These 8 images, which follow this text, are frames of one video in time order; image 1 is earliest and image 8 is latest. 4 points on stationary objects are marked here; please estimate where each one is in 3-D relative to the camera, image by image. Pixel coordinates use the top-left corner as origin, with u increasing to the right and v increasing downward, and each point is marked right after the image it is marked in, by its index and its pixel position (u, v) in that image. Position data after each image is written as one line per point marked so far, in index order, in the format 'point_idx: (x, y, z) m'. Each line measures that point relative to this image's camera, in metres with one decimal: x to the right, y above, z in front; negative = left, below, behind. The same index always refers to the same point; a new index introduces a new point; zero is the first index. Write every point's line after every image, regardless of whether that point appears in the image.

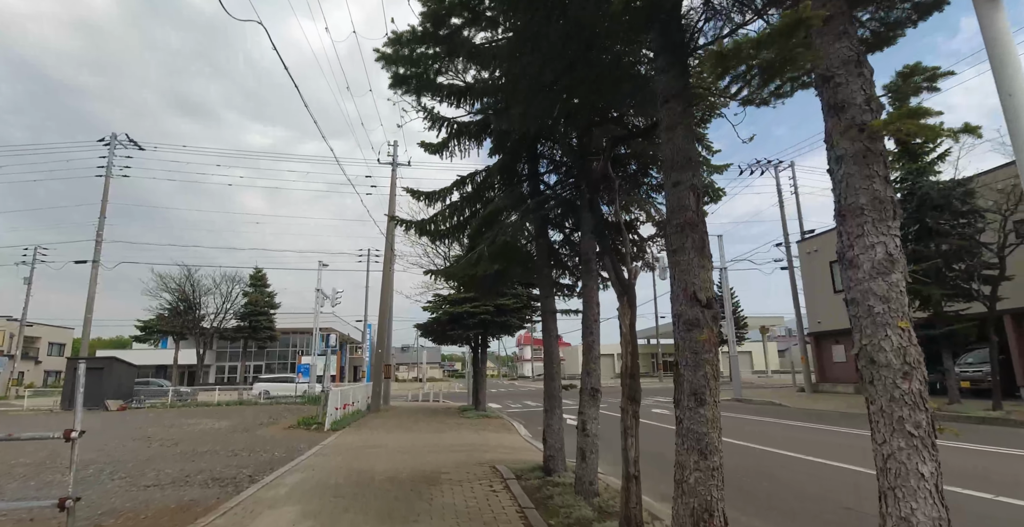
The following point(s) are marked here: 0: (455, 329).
0: (-2.0, -2.3, +17.3) m
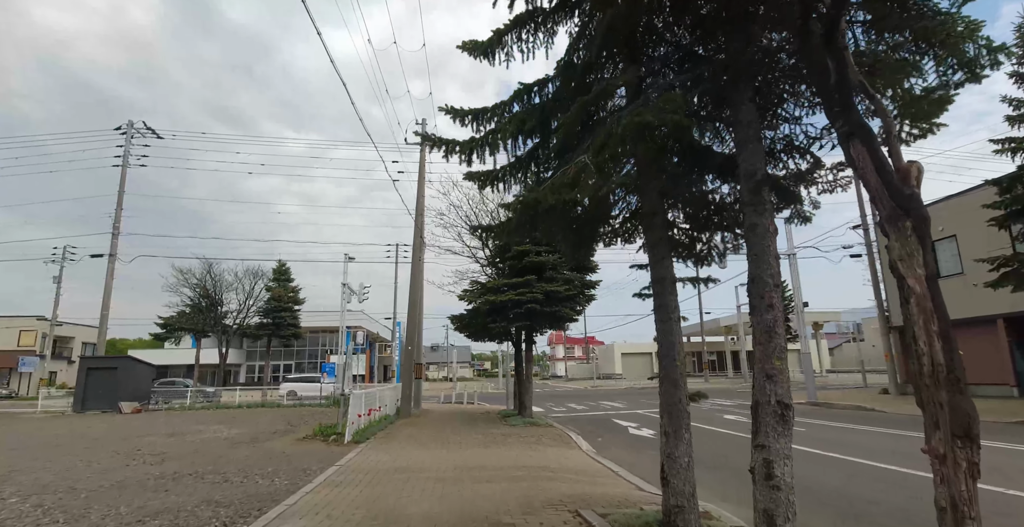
0: (-0.5, -1.7, +14.7) m
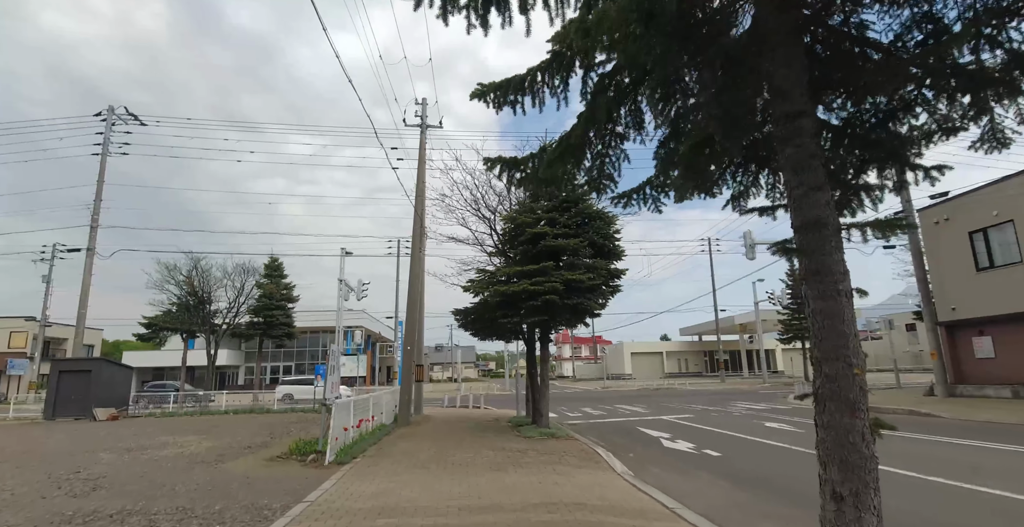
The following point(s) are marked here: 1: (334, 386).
0: (-0.2, -1.4, +12.6) m
1: (-3.7, -2.5, +10.6) m
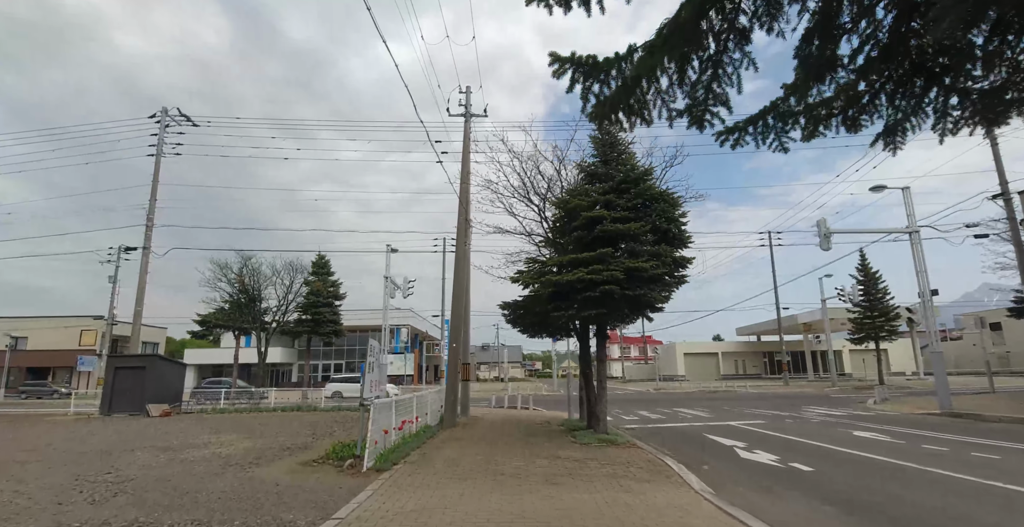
0: (+1.1, -1.1, +11.4) m
1: (-2.7, -2.2, +9.7) m
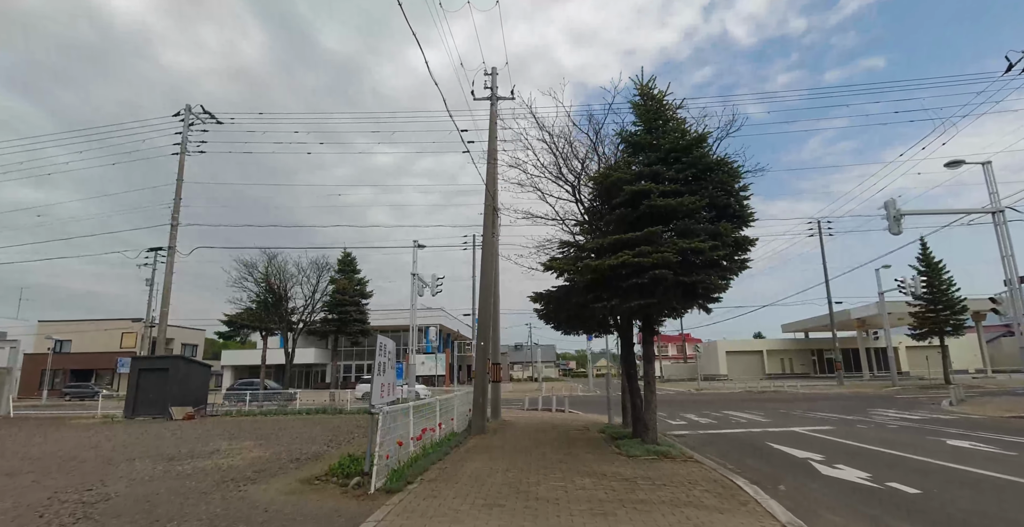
0: (+1.7, -0.8, +9.8) m
1: (-2.1, -2.0, +8.3) m
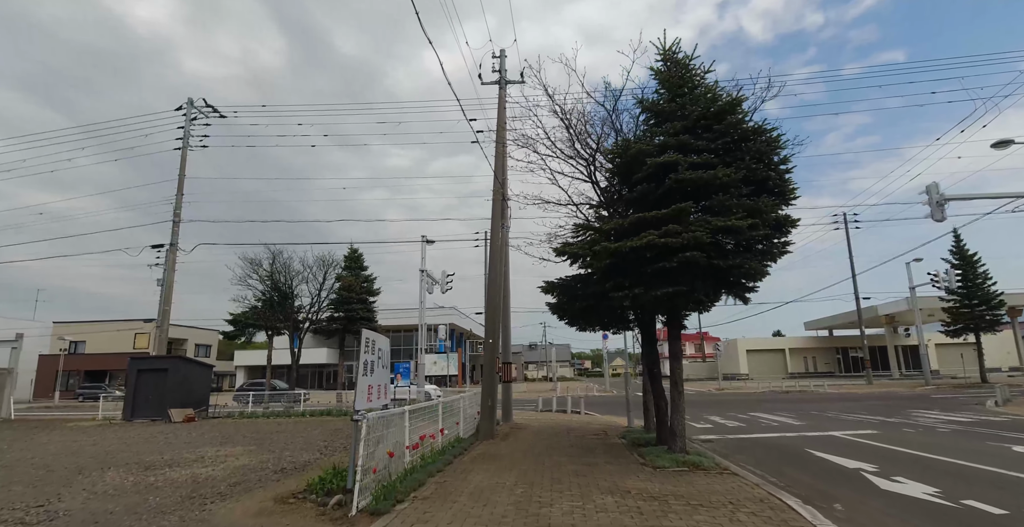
0: (+1.8, -0.5, +8.6) m
1: (-2.0, -1.8, +7.2) m
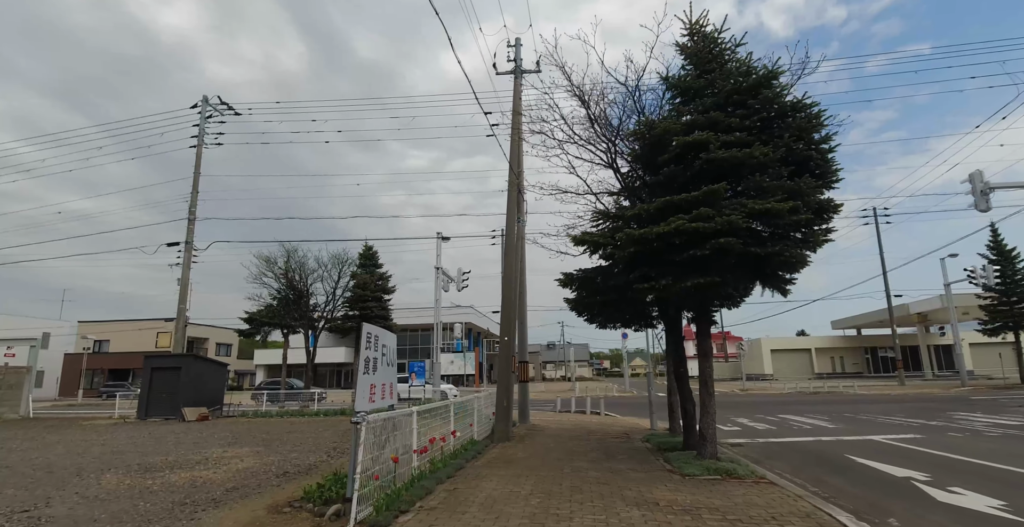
0: (+2.1, -0.3, +7.9) m
1: (-1.8, -1.6, +6.7) m
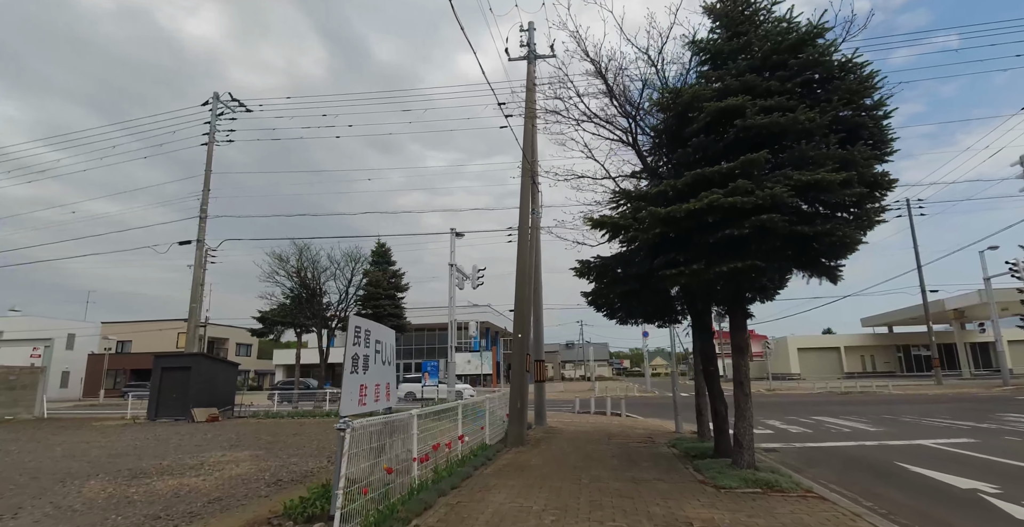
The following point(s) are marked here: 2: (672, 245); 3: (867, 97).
0: (+2.2, -0.1, +7.0) m
1: (-1.7, -1.4, +5.9) m
2: (+2.2, +0.2, +7.1) m
3: (+4.8, +2.2, +6.8) m
